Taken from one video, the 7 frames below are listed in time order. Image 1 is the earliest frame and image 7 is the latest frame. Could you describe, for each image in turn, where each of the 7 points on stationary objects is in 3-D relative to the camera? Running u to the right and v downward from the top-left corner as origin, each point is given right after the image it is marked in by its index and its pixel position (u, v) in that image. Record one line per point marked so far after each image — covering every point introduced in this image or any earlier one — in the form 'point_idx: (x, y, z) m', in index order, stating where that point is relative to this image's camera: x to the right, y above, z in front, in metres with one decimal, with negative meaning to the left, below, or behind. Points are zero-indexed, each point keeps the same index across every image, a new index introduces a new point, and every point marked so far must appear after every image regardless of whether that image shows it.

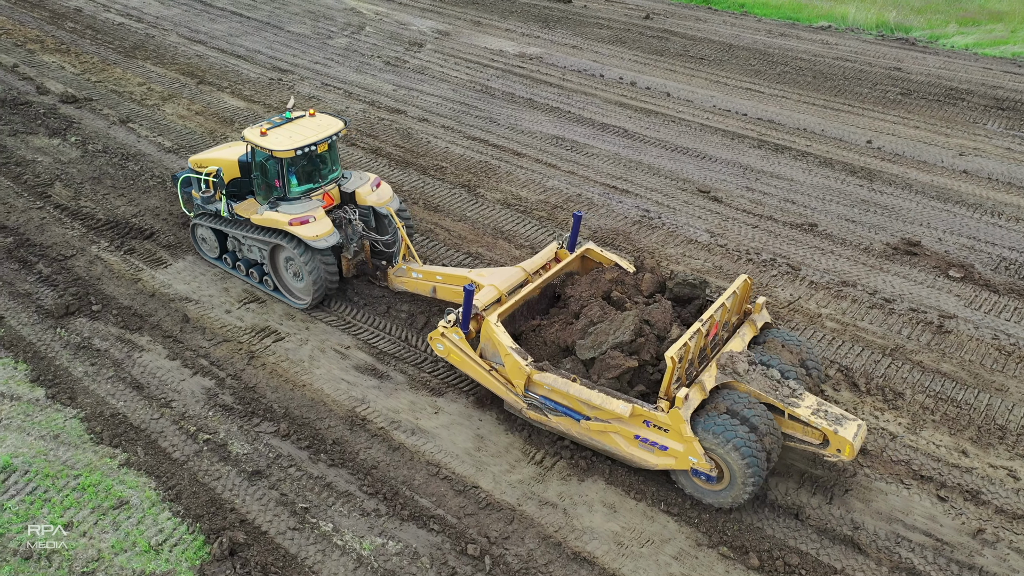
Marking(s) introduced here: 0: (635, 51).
0: (+2.9, +5.6, +16.2) m
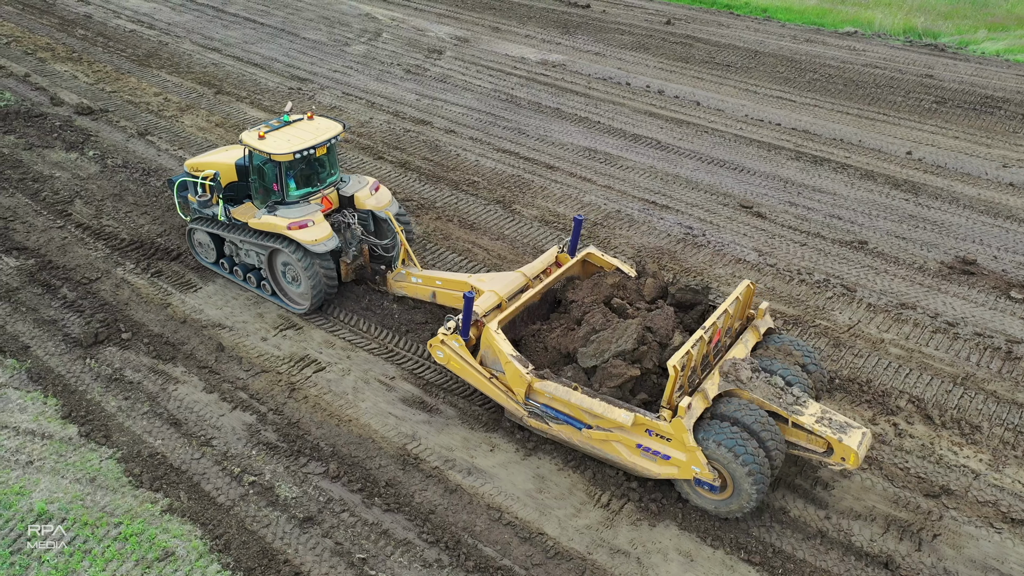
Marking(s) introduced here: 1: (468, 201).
0: (+3.4, +5.3, +15.8) m
1: (-0.6, +1.3, +10.0) m
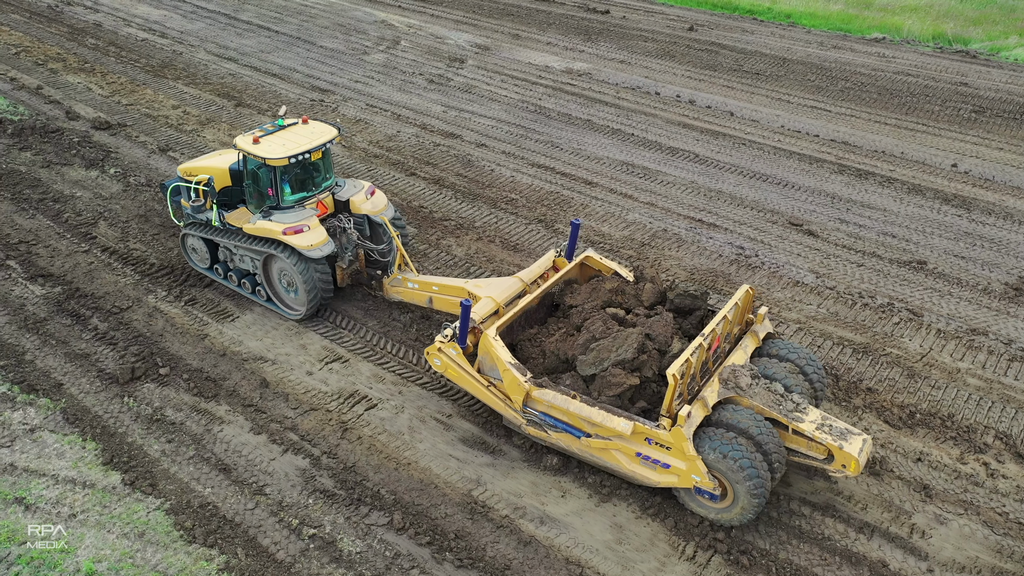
0: (+3.9, +5.0, +15.5) m
1: (-0.1, +0.9, +9.6) m
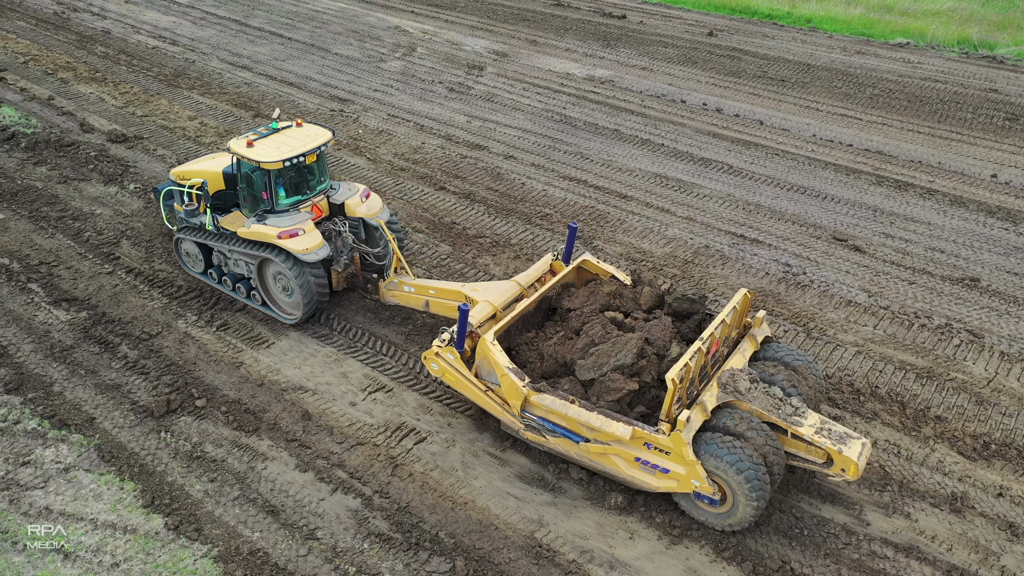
0: (+4.4, +4.8, +15.2) m
1: (+0.4, +0.7, +9.3) m
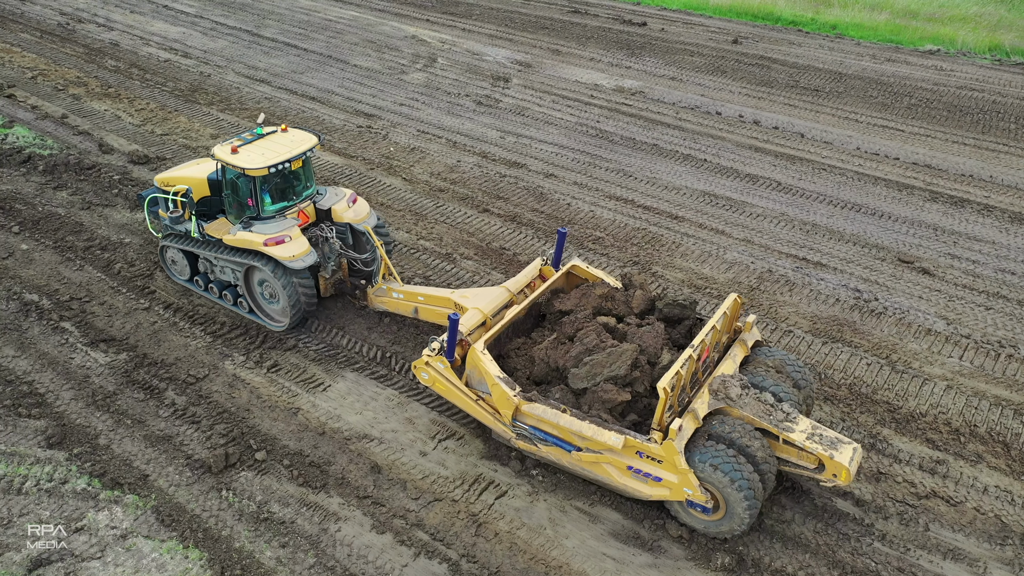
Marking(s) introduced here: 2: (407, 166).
0: (+4.9, +4.4, +14.8) m
1: (+1.1, +0.3, +8.9) m
2: (-1.7, +2.0, +11.2) m
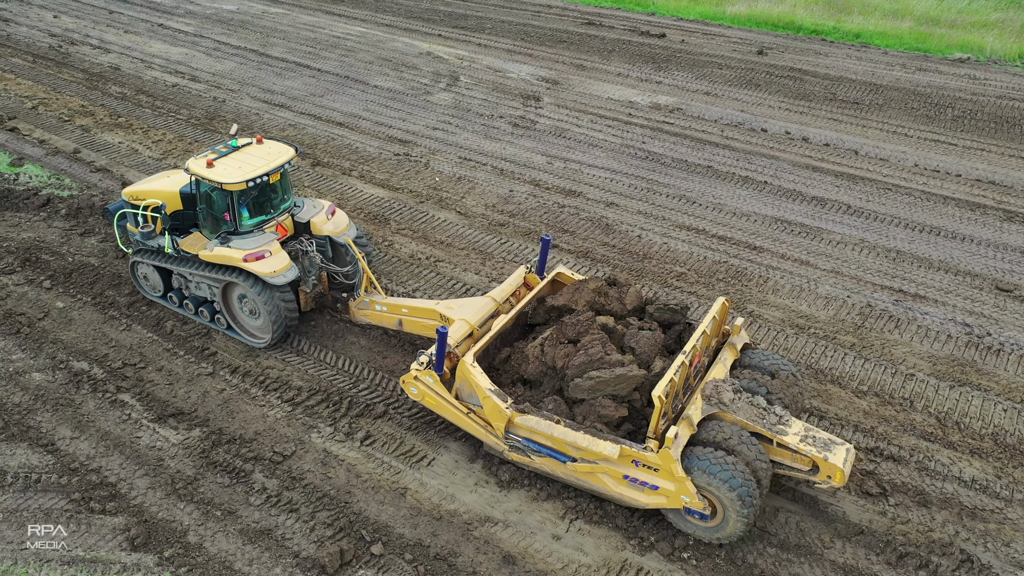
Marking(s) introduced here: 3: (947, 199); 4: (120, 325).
0: (+5.6, +4.0, +14.5) m
1: (+2.2, -0.2, +8.4) m
2: (-0.8, +1.4, +10.6) m
3: (+6.8, +1.4, +10.7) m
4: (-4.5, -0.4, +7.9) m
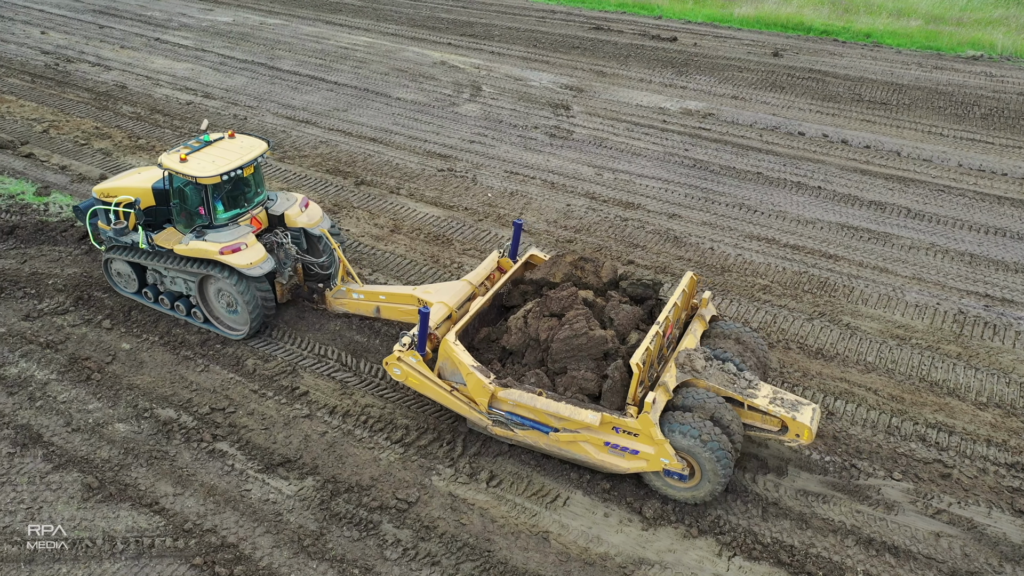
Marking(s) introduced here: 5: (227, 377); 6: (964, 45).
0: (+6.2, +4.0, +14.5) m
1: (+3.2, -0.3, +8.2) m
2: (+0.1, +1.1, +10.3) m
3: (+7.7, +1.4, +10.8) m
4: (-3.4, -0.8, +7.4) m
5: (-3.0, -0.9, +7.3) m
6: (+10.9, +5.9, +16.6) m
